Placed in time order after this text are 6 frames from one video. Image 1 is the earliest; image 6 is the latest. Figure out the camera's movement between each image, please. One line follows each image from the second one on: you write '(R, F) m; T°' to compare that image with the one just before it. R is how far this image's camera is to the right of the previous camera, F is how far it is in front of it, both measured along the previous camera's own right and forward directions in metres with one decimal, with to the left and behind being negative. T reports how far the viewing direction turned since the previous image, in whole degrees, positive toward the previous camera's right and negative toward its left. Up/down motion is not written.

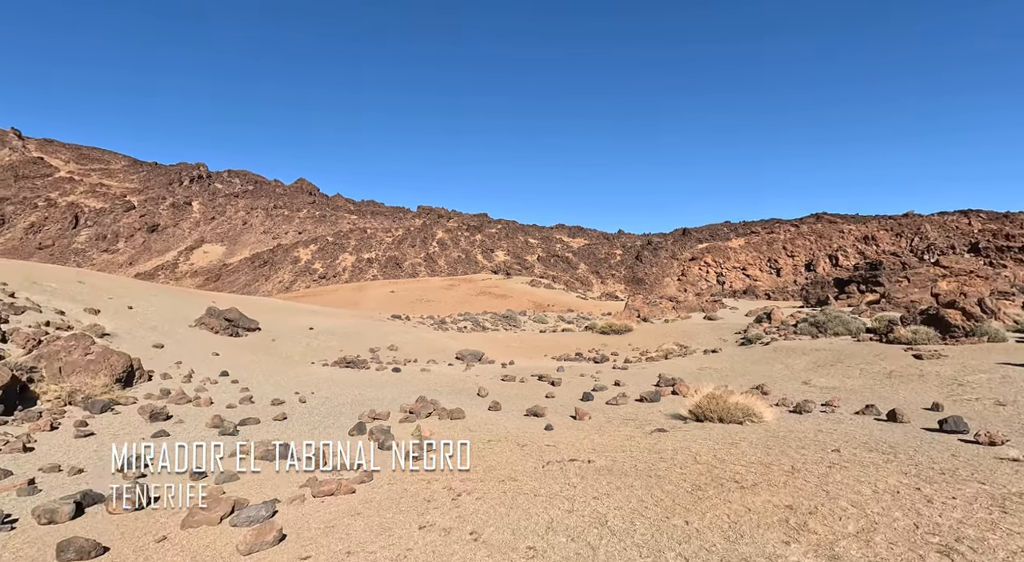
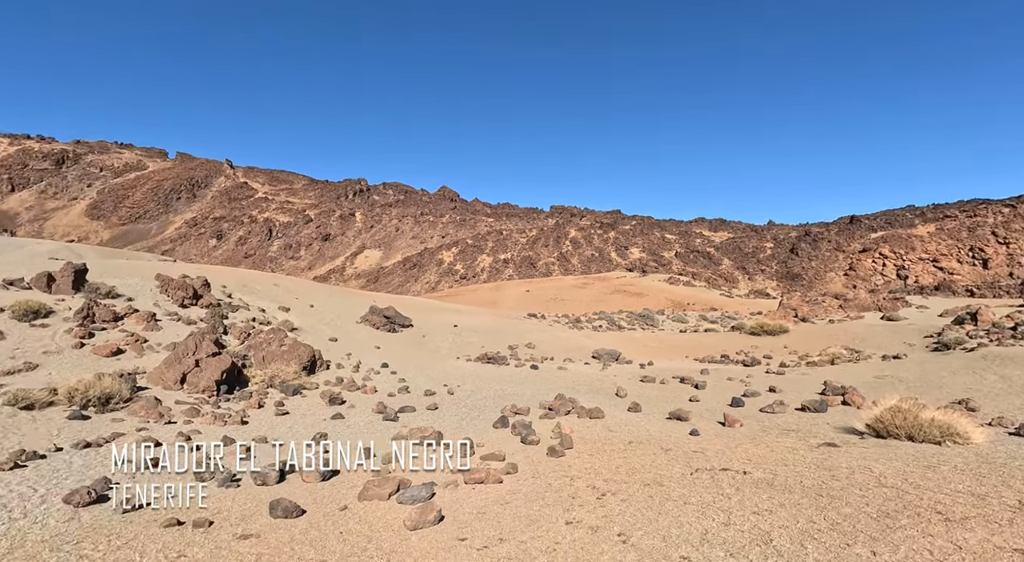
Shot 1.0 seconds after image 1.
(-0.1, +0.2) m; -11°
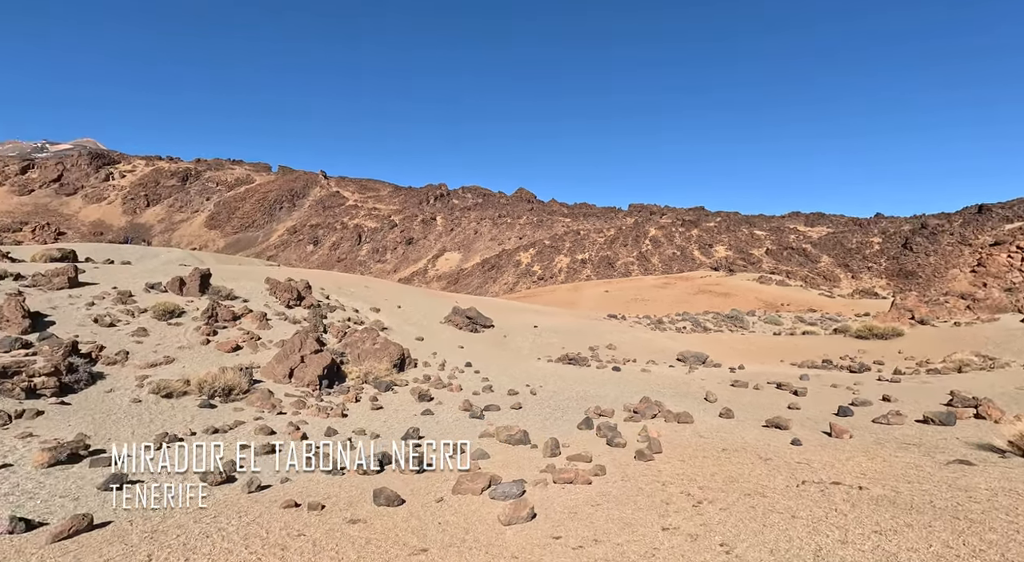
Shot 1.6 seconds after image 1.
(-0.1, +0.1) m; -6°
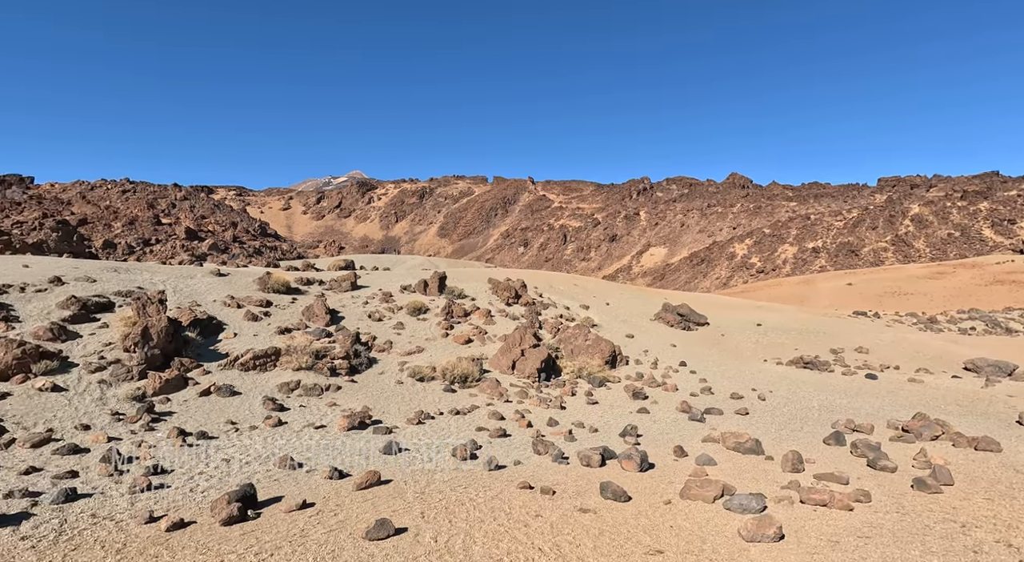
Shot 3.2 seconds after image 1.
(-0.4, +1.1) m; -17°
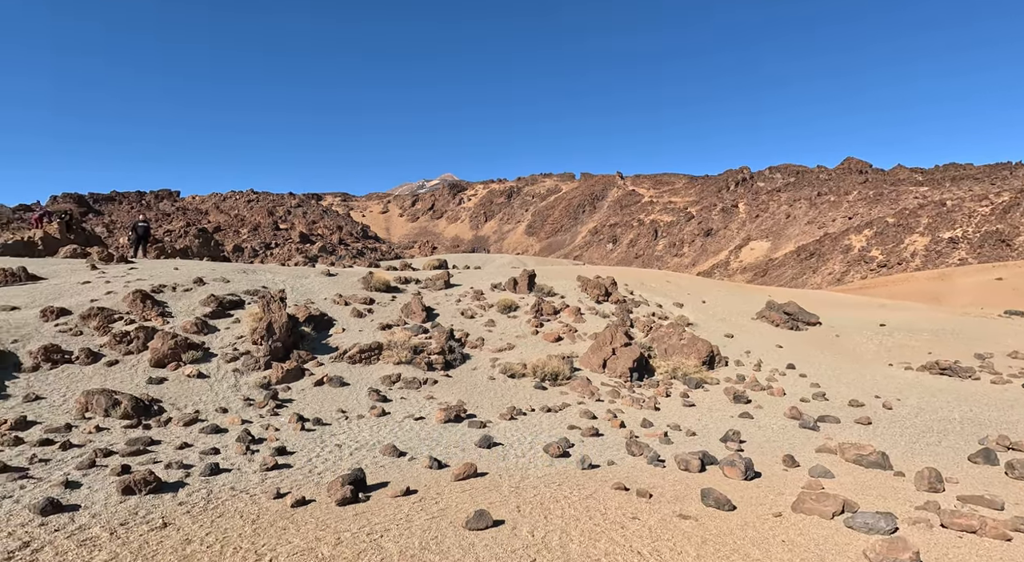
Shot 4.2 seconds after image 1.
(-0.1, +0.9) m; -8°
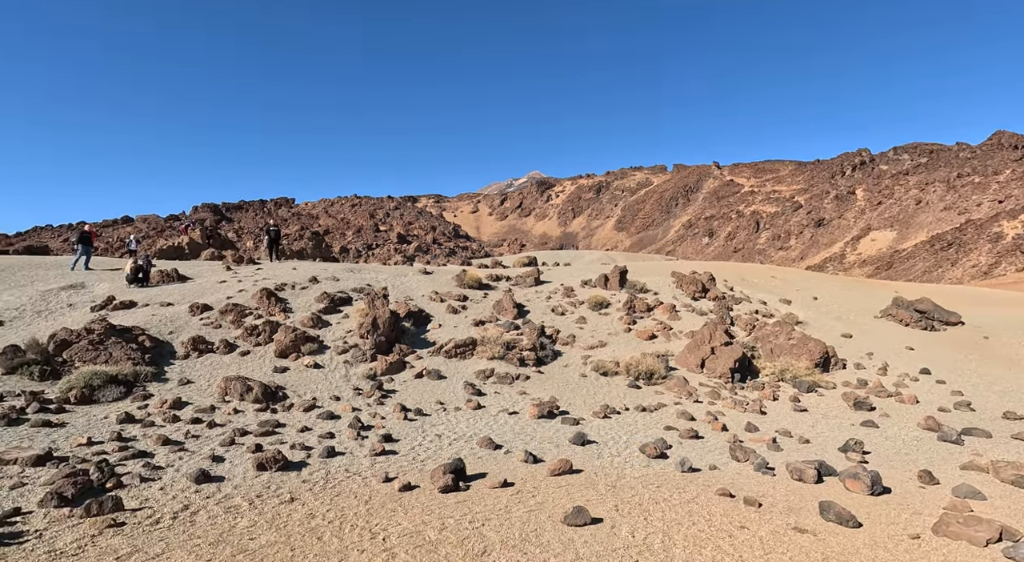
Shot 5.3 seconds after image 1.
(-0.2, +1.2) m; -8°
